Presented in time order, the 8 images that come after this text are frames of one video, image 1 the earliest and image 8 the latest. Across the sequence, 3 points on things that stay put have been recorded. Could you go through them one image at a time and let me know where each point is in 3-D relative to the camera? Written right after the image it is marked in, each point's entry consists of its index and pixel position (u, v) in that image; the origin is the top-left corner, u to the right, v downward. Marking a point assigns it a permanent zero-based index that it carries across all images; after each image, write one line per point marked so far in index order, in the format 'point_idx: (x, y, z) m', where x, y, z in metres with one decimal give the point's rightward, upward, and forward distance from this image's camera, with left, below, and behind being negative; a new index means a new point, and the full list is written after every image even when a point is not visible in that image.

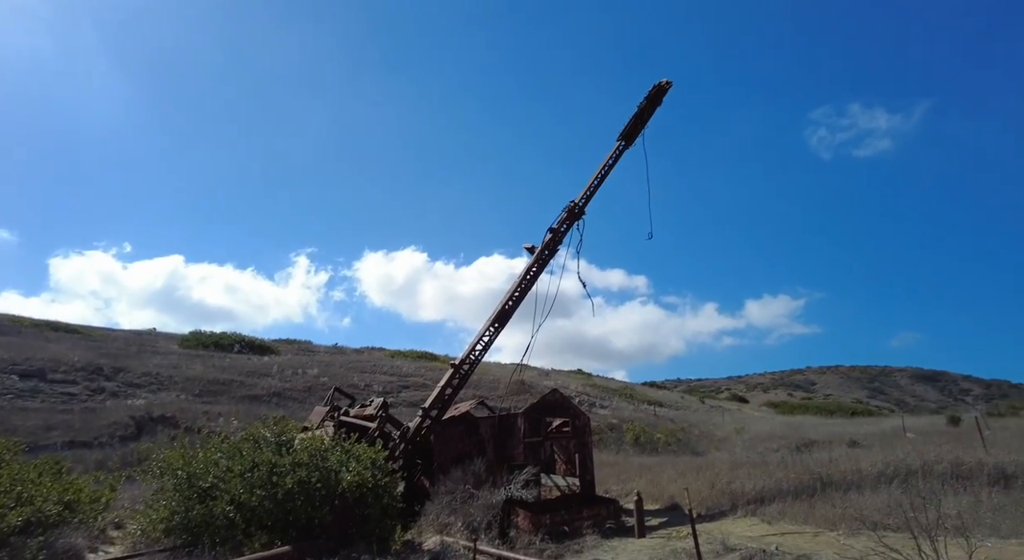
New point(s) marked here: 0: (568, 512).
0: (+0.9, -3.9, +10.3) m
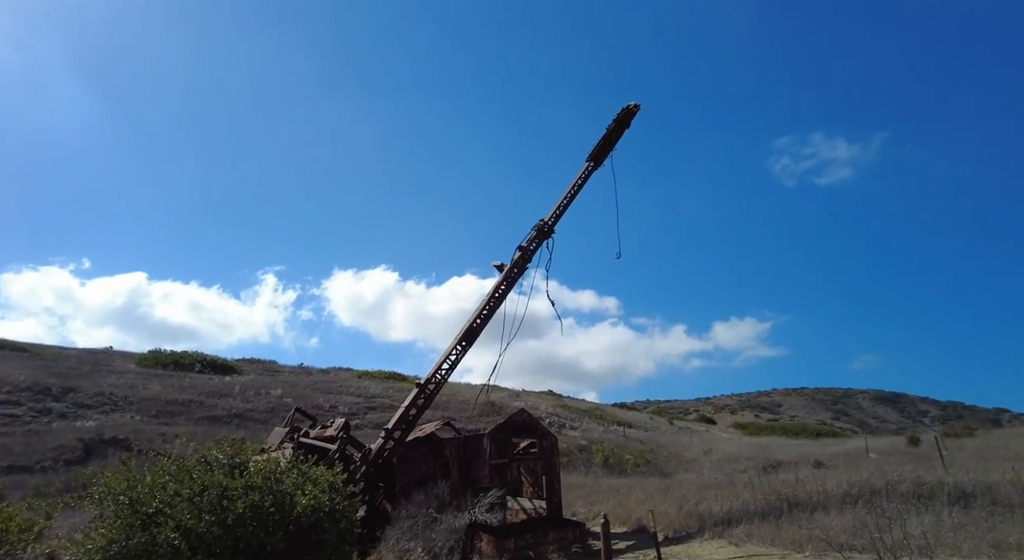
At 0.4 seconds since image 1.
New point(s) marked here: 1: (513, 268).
0: (+0.3, -4.1, +10.0) m
1: (0.0, +0.3, +15.6) m
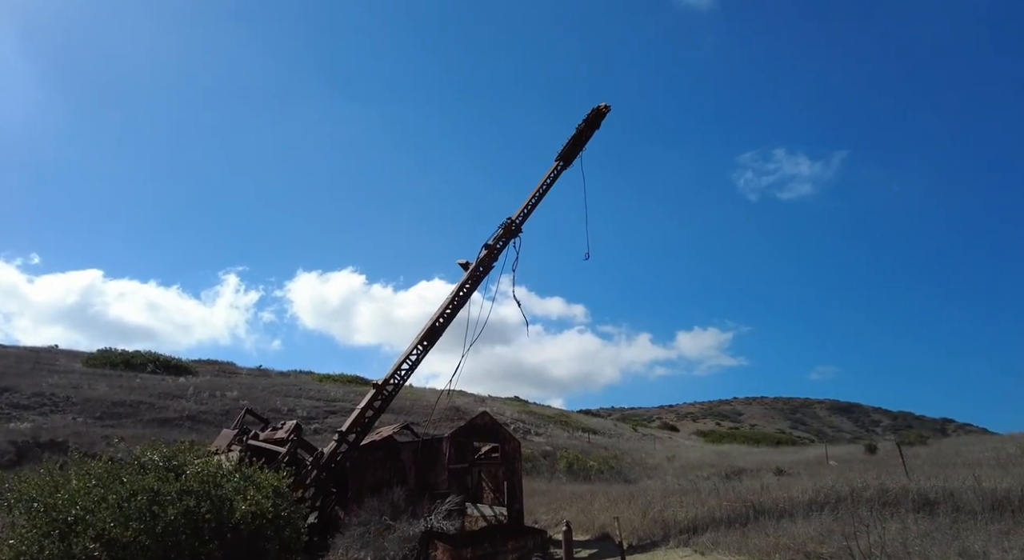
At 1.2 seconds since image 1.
0: (-0.3, -4.1, +9.5) m
1: (-0.8, +0.3, +15.1) m
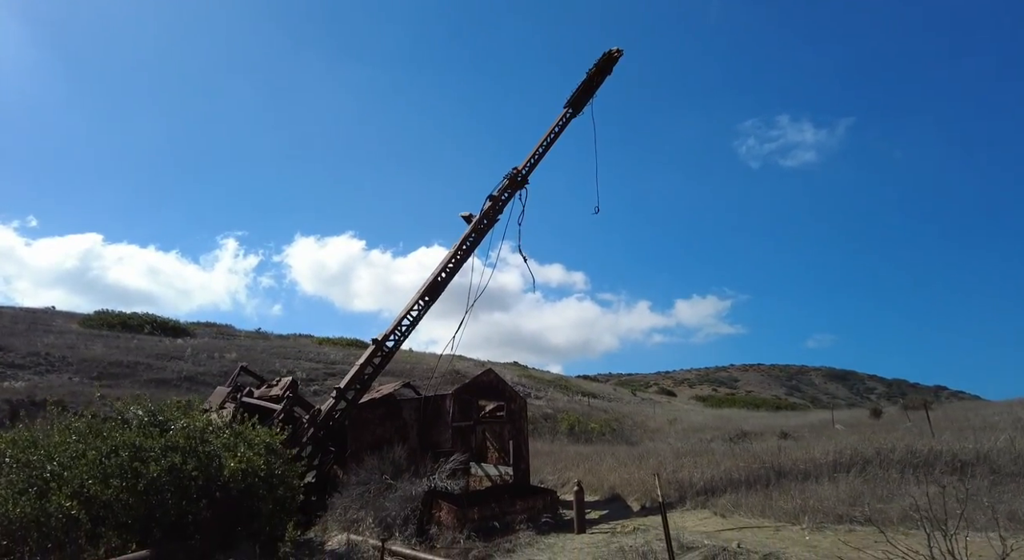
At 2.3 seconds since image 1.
0: (-0.2, -3.2, +8.9) m
1: (-0.7, +1.4, +14.3) m
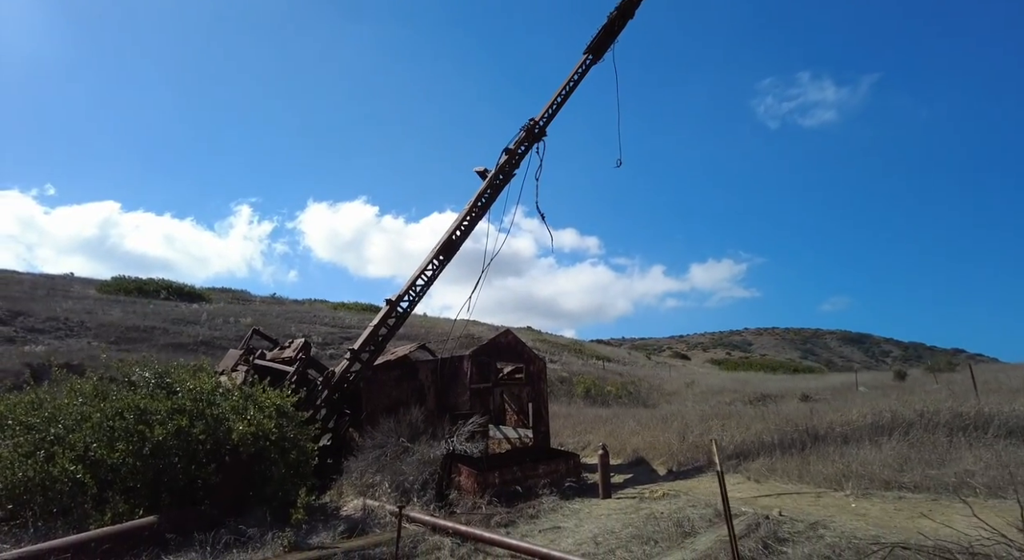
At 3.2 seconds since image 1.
0: (+0.1, -2.6, +8.5) m
1: (-0.3, +2.4, +13.6) m
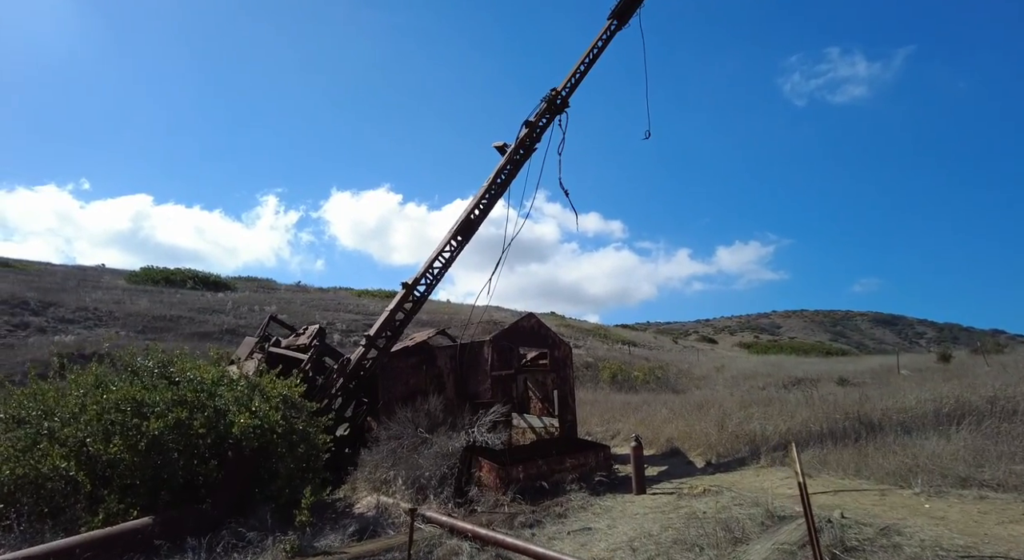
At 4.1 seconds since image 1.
0: (+0.4, -2.3, +7.9) m
1: (+0.1, +2.8, +12.9) m
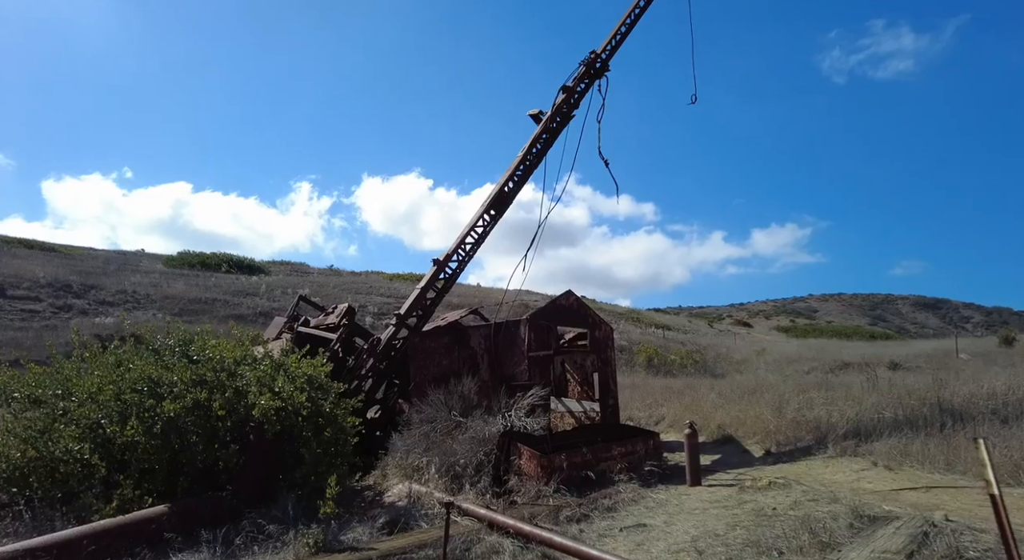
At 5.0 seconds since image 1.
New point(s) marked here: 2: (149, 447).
0: (+0.9, -2.0, +7.2) m
1: (+0.9, +3.2, +12.1) m
2: (-3.6, -1.7, +6.1) m
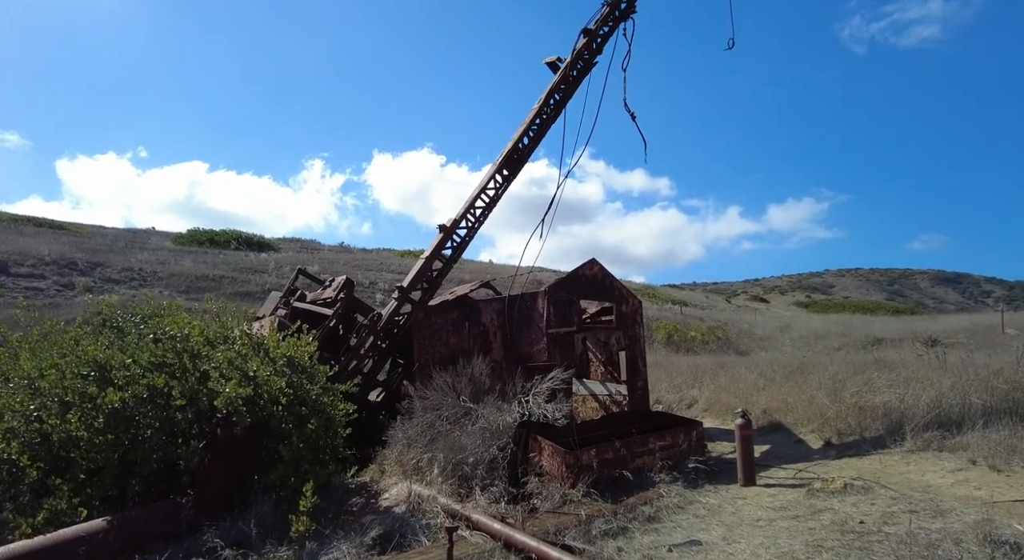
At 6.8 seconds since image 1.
0: (+1.1, -1.6, +6.0) m
1: (+1.1, +3.8, +10.7) m
2: (-3.5, -1.4, +5.0) m
